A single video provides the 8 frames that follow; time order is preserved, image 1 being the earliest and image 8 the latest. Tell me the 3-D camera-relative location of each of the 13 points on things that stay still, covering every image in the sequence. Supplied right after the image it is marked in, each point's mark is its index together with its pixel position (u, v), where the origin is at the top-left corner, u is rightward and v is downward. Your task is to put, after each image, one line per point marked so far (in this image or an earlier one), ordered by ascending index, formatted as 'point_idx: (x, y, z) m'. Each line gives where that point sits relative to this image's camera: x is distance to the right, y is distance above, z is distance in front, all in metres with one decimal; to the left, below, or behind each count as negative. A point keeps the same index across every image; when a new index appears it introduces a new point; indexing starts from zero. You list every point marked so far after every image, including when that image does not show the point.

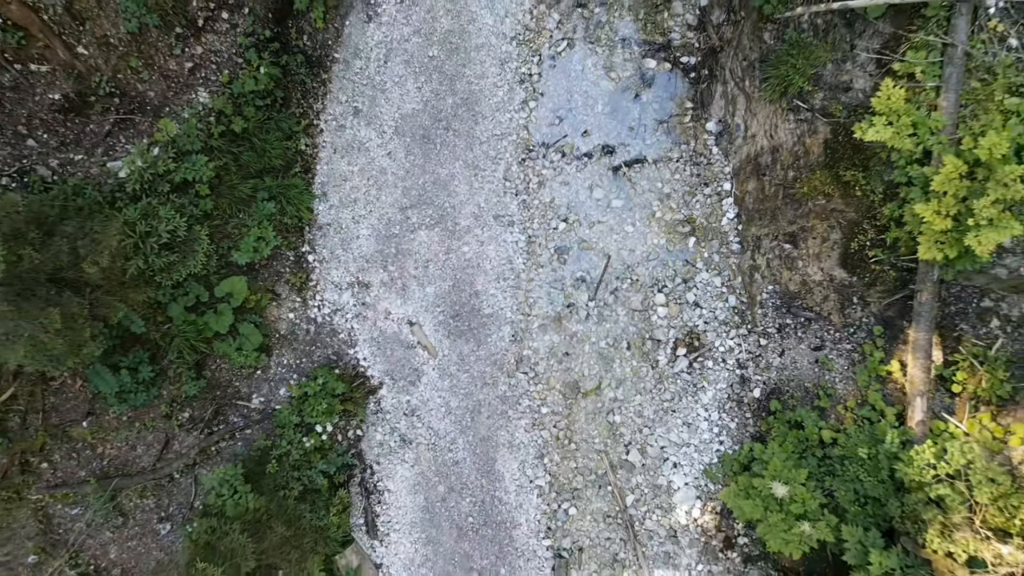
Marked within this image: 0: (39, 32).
0: (-2.7, +1.5, +5.0) m
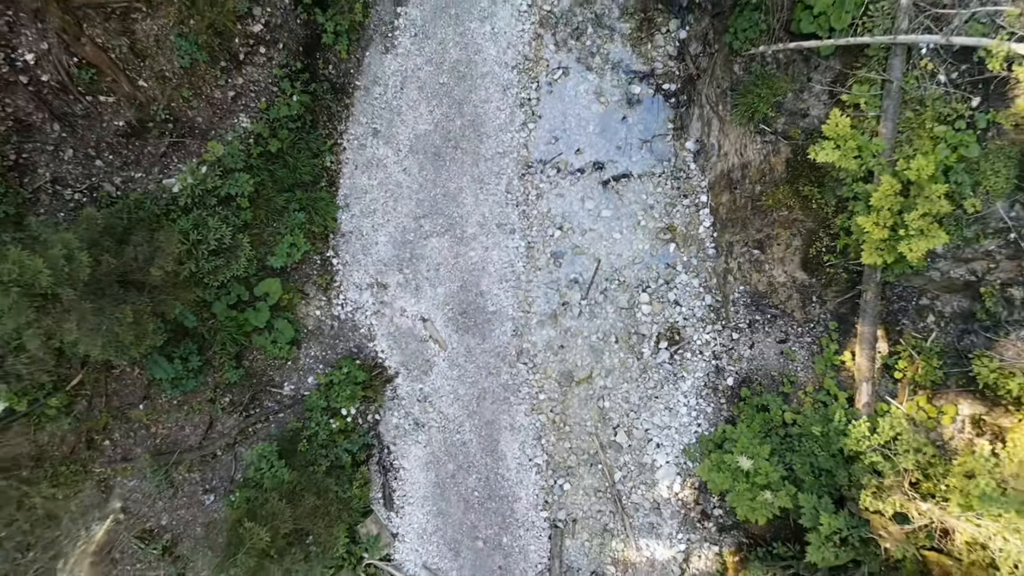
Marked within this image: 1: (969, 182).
0: (-2.7, +1.5, +5.9) m
1: (+2.8, +0.7, +5.4) m
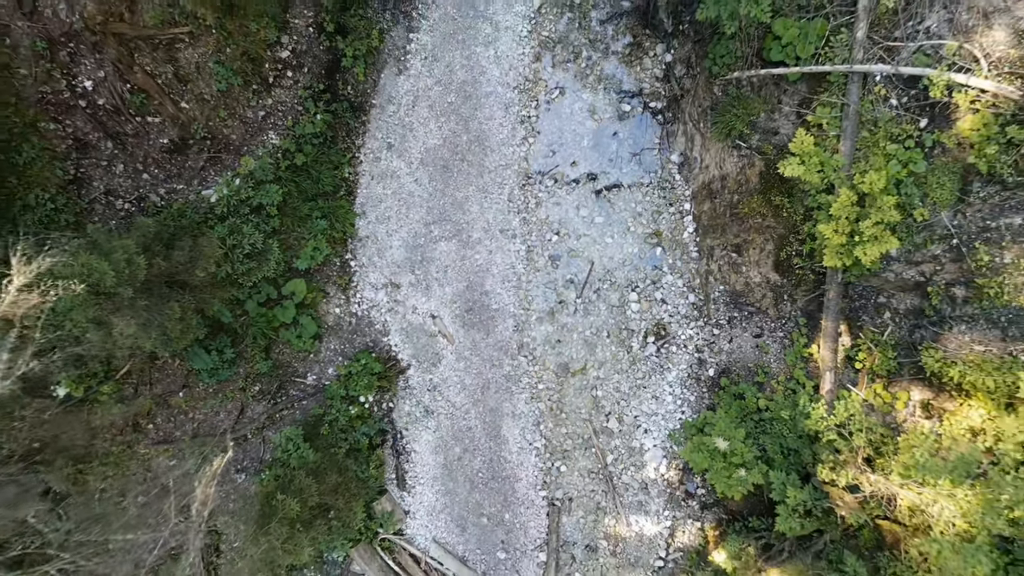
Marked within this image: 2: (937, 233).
0: (-2.7, +1.5, +6.6) m
1: (+2.8, +0.7, +6.1) m
2: (+3.0, +0.4, +6.1) m
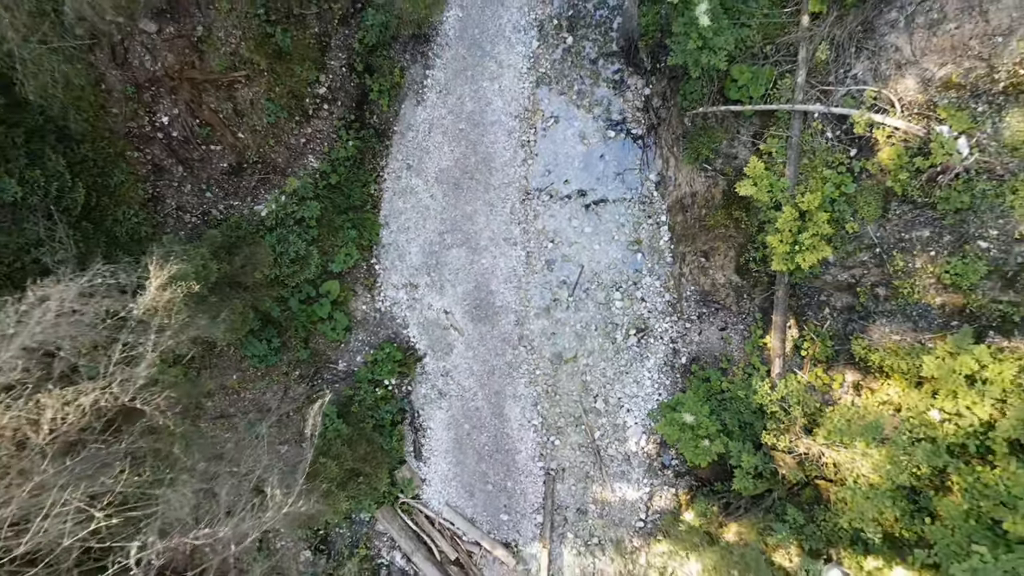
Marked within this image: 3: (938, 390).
0: (-2.7, +1.5, +7.9) m
1: (+2.9, +0.7, +7.5) m
2: (+3.0, +0.4, +7.5) m
3: (+3.2, -0.8, +6.7) m
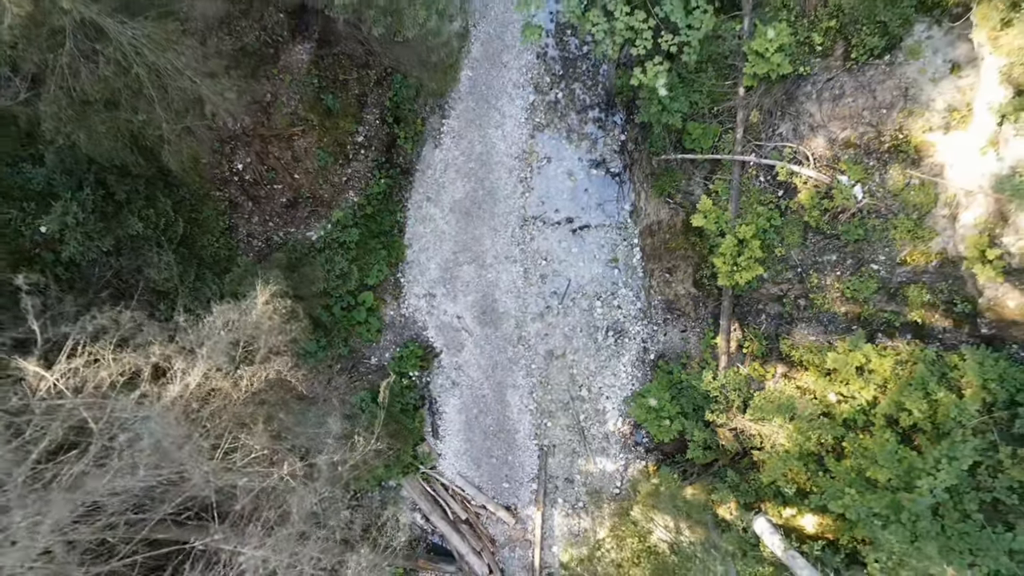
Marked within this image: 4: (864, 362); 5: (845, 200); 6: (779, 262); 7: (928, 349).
0: (-2.6, +1.3, +10.0) m
1: (+2.9, +0.5, +9.5) m
2: (+3.0, +0.3, +9.5) m
3: (+3.2, -0.9, +8.8) m
4: (+3.4, -0.7, +8.6) m
5: (+3.4, +0.9, +9.0) m
6: (+2.9, +0.3, +9.6) m
7: (+3.9, -0.6, +8.3) m
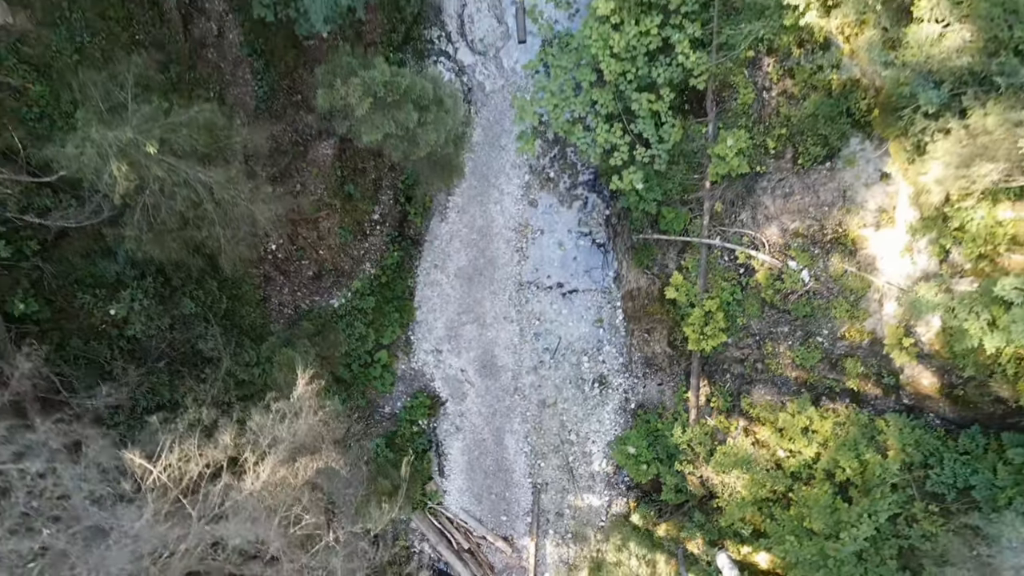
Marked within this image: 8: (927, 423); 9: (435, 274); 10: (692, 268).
0: (-2.7, +0.5, +11.5) m
1: (+2.8, -0.3, +11.0) m
2: (+3.0, -0.6, +11.0) m
3: (+3.2, -1.7, +10.3) m
4: (+3.4, -1.5, +10.1) m
5: (+3.3, +0.1, +10.5) m
6: (+2.9, -0.5, +11.1) m
7: (+3.9, -1.4, +9.8) m
8: (+4.4, -1.4, +9.3) m
9: (-1.1, +0.2, +12.7) m
10: (+2.3, +0.3, +11.4) m
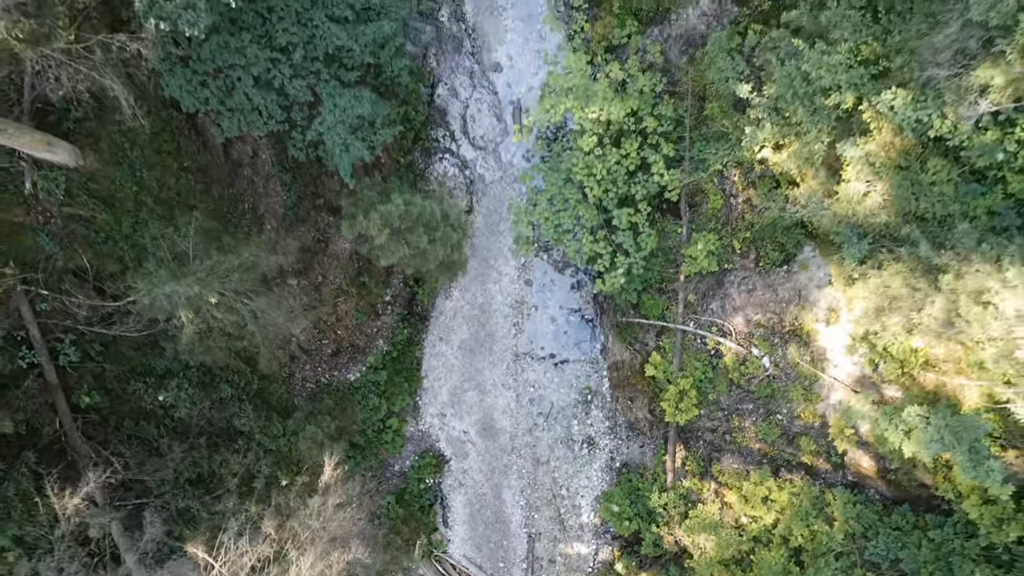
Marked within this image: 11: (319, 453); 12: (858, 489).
0: (-2.7, -0.6, +13.0) m
1: (+2.8, -1.4, +12.5) m
2: (+2.9, -1.7, +12.5) m
3: (+3.1, -2.9, +11.7) m
4: (+3.3, -2.7, +11.5) m
5: (+3.3, -1.1, +12.0) m
6: (+2.8, -1.7, +12.6) m
7: (+3.9, -2.5, +11.3) m
8: (+4.3, -2.6, +10.7) m
9: (-1.1, -0.9, +14.2) m
10: (+2.3, -0.9, +12.8) m
11: (-2.6, -2.2, +11.9) m
12: (+4.3, -2.5, +10.9) m
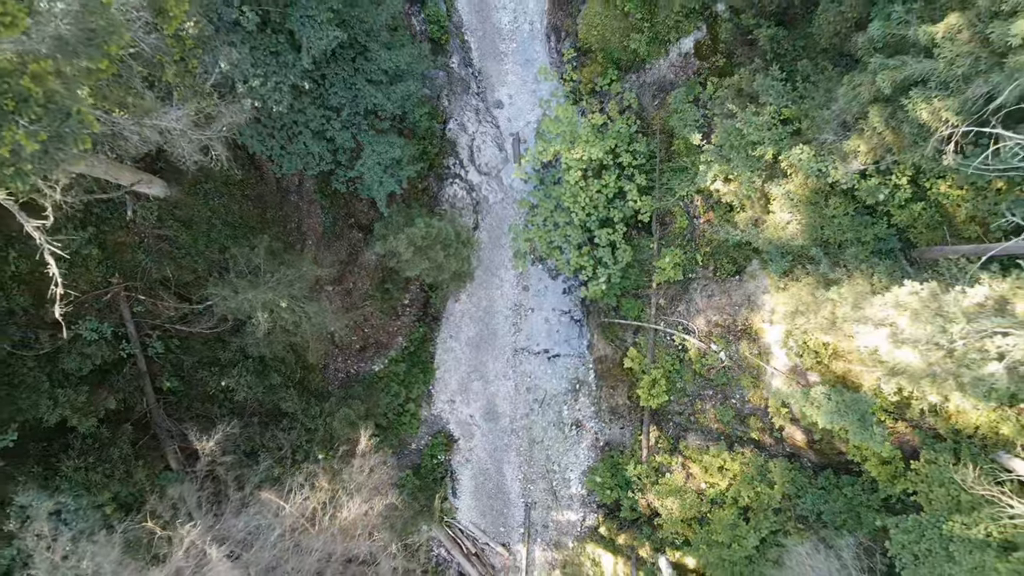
0: (-2.7, -0.7, +15.4) m
1: (+2.8, -1.5, +14.9) m
2: (+2.9, -1.8, +14.9) m
3: (+3.1, -3.0, +14.2) m
4: (+3.3, -2.8, +14.0) m
5: (+3.3, -1.2, +14.4) m
6: (+2.8, -1.8, +15.0) m
7: (+3.8, -2.6, +13.7) m
8: (+4.3, -2.7, +13.2) m
9: (-1.1, -1.0, +16.6) m
10: (+2.3, -1.0, +15.3) m
11: (-2.6, -2.3, +14.3) m
12: (+4.3, -2.6, +13.3) m
